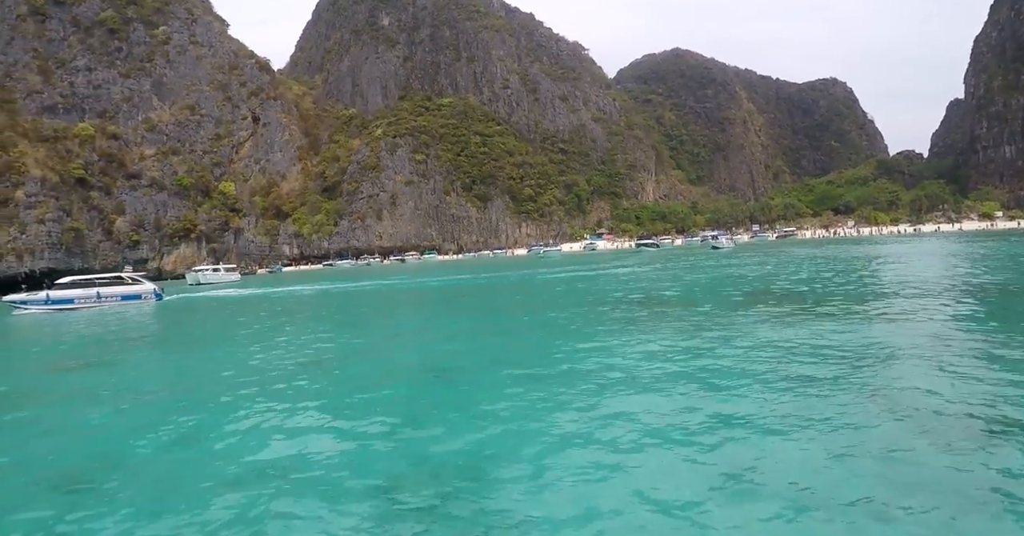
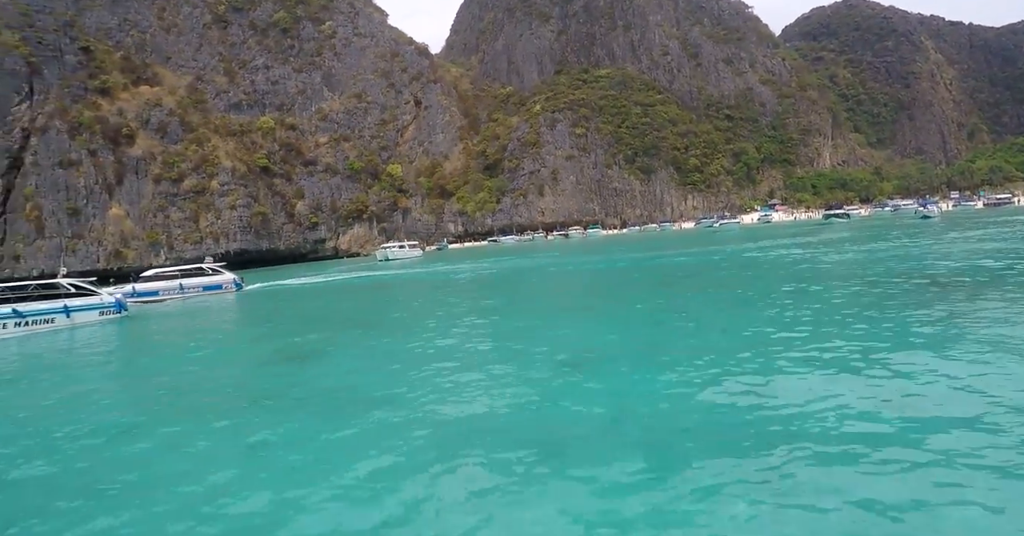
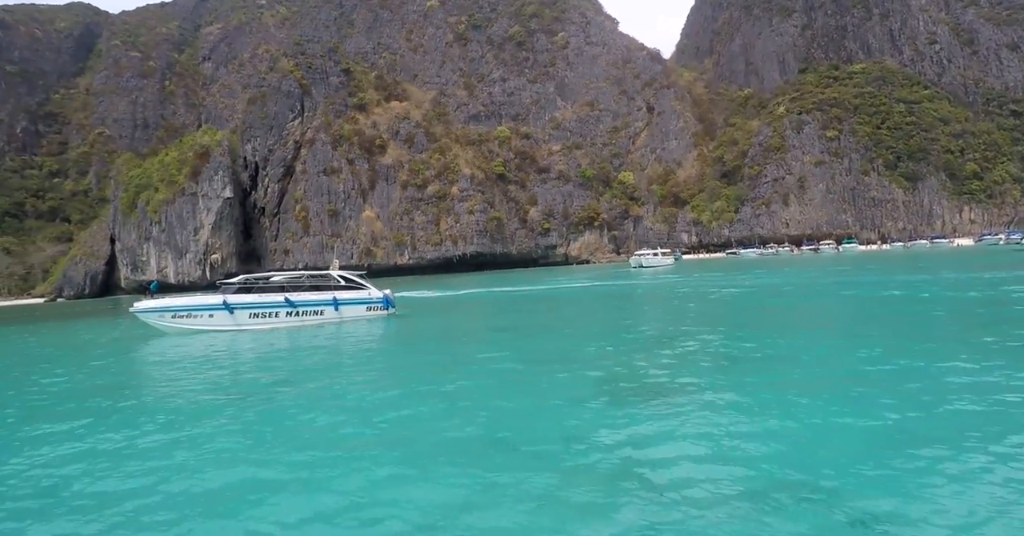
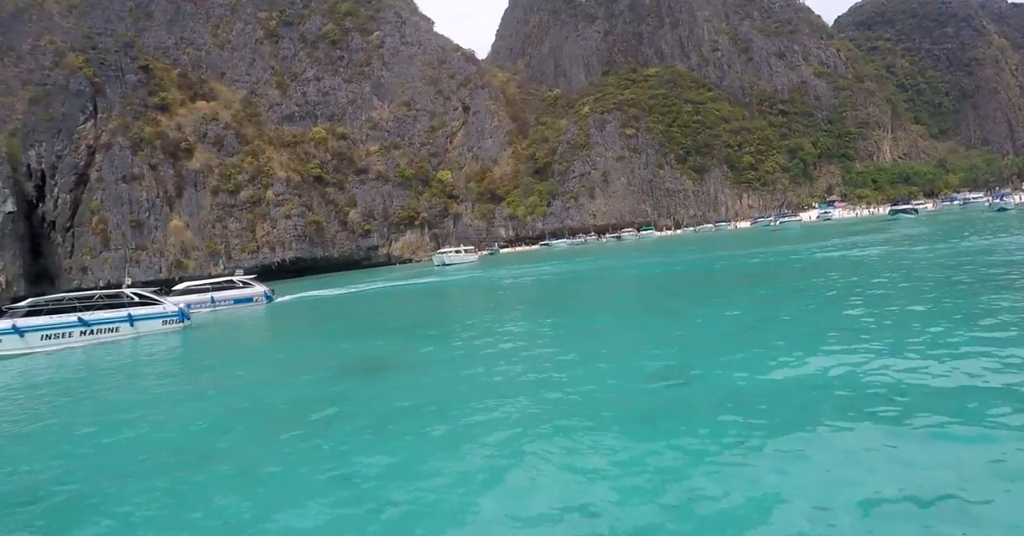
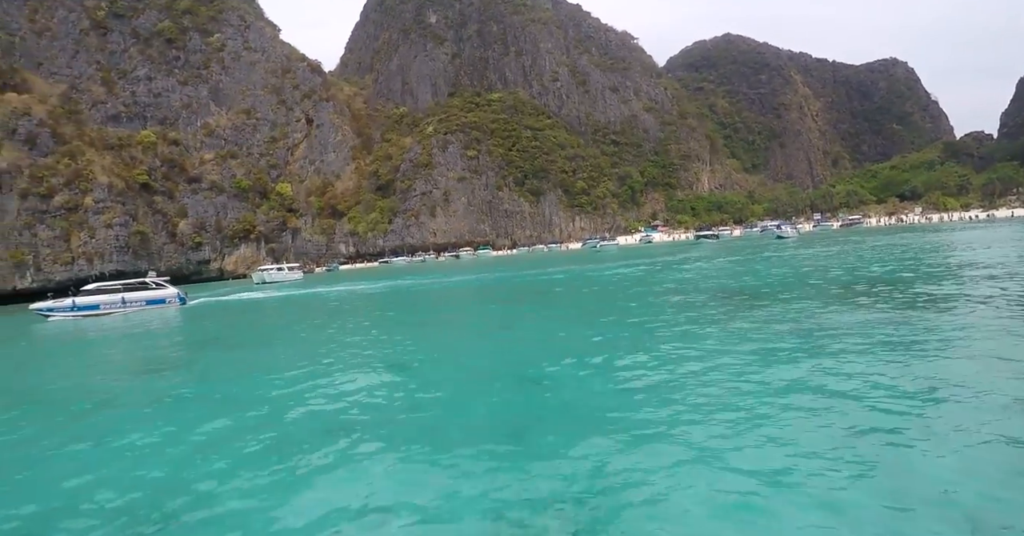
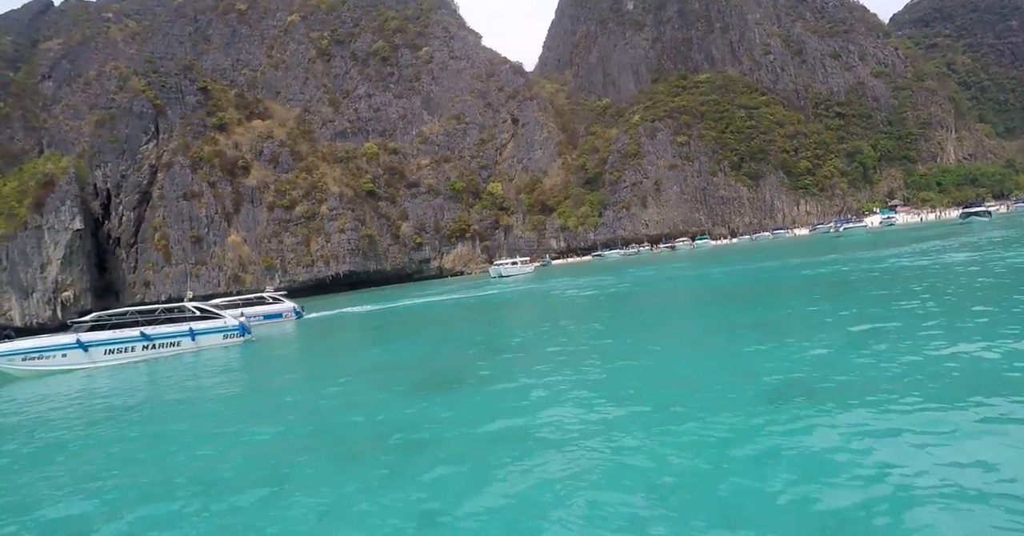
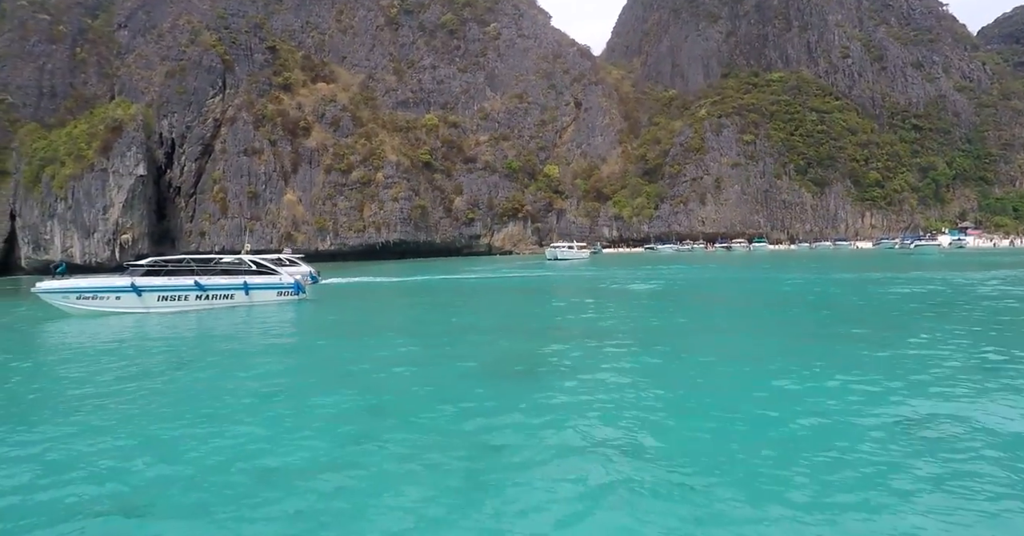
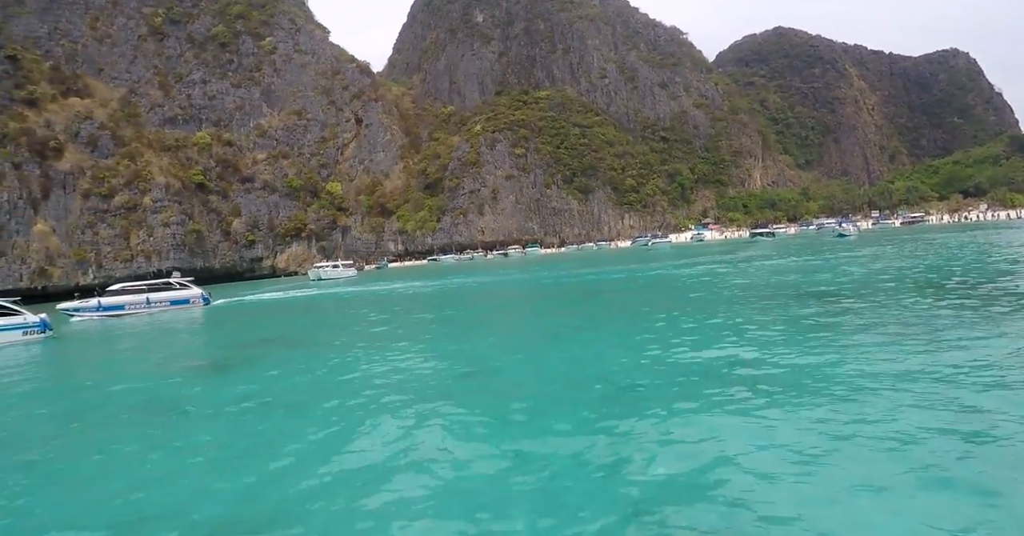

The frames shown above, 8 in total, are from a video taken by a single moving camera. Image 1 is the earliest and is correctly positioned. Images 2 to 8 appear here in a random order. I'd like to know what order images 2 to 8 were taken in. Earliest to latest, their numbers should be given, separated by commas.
5, 8, 2, 4, 6, 7, 3
